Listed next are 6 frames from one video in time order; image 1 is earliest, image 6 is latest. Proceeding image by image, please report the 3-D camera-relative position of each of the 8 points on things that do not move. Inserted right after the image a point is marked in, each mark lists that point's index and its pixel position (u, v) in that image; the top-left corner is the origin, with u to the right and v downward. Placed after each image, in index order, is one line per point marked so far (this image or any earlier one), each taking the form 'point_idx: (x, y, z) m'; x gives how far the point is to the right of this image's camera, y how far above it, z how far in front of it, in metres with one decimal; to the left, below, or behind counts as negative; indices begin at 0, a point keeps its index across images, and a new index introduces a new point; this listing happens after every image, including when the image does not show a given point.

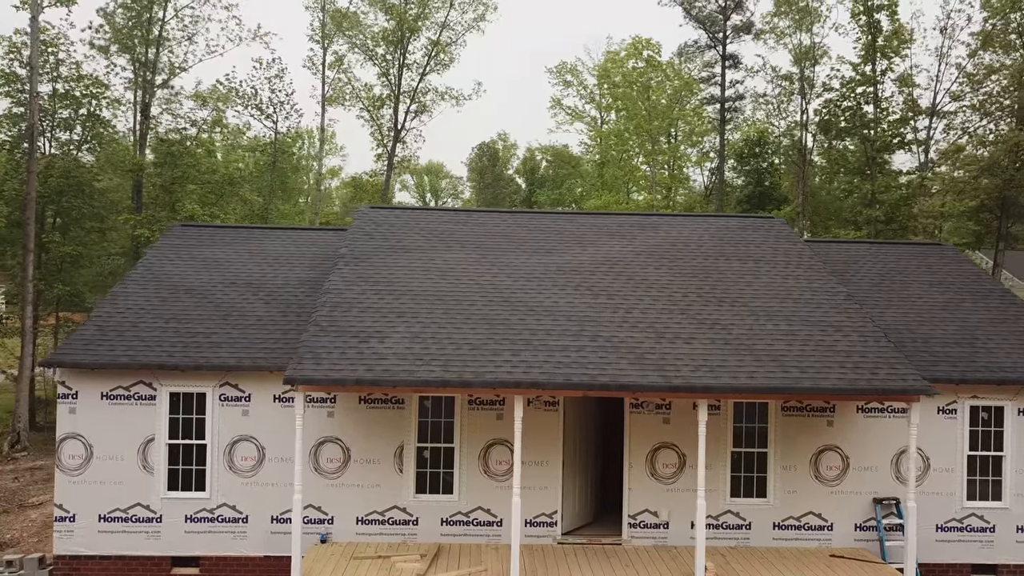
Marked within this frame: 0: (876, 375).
0: (+4.3, -1.0, +9.8) m
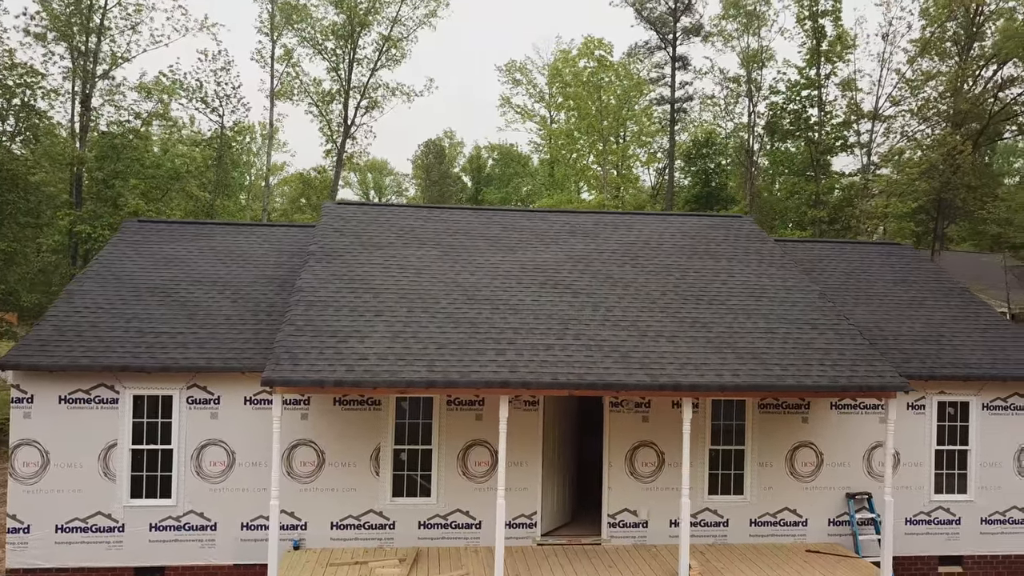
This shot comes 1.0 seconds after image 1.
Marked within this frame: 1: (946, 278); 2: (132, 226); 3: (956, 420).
0: (+4.1, -1.0, +9.9) m
1: (+7.6, +0.2, +14.3) m
2: (-6.5, +1.1, +14.0) m
3: (+6.3, -1.9, +11.7) m
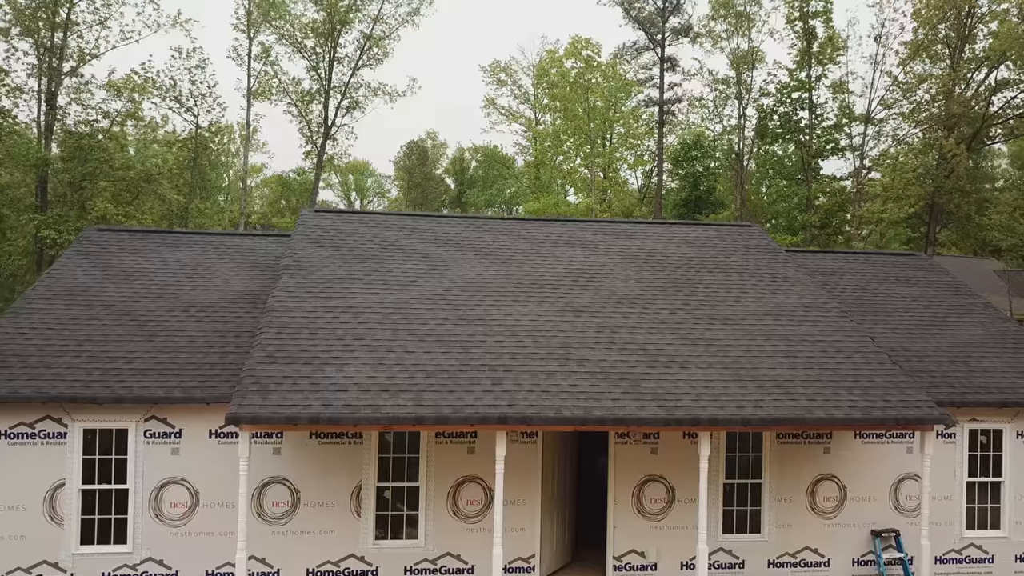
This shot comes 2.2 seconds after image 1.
0: (+4.1, -1.3, +8.9) m
1: (+7.5, 0.0, +13.4) m
2: (-6.6, +0.8, +12.8) m
3: (+6.3, -2.1, +10.8) m
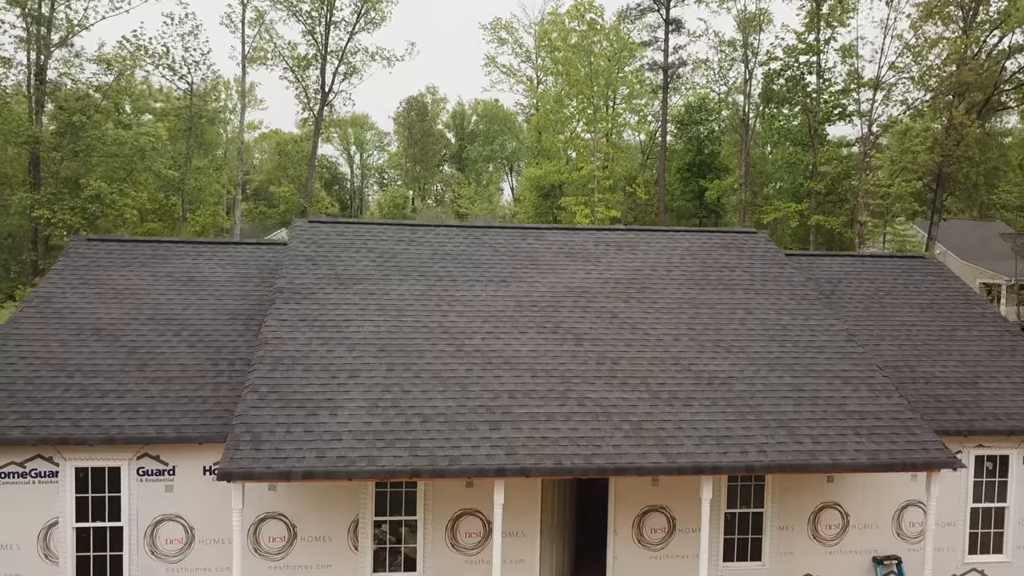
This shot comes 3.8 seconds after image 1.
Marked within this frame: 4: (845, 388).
0: (+4.1, -1.7, +8.8) m
1: (+7.4, -0.2, +13.2) m
2: (-6.6, +0.6, +12.5) m
3: (+6.2, -2.4, +10.6) m
4: (+3.9, -1.2, +9.7) m
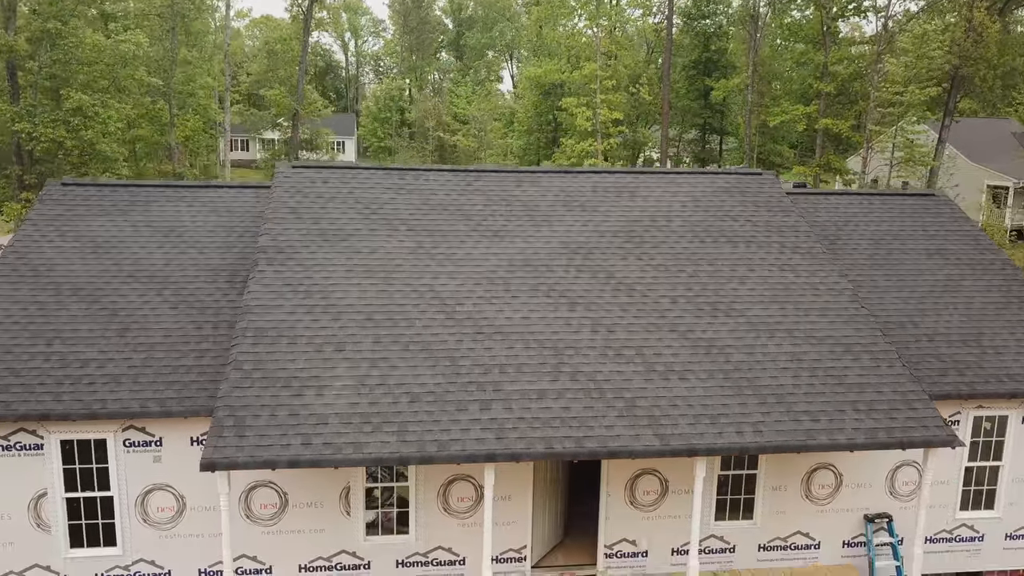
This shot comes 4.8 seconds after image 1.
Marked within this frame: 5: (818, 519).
0: (+4.0, -1.4, +8.6) m
1: (+7.4, +0.7, +12.7) m
2: (-6.7, +1.4, +11.9) m
3: (+6.2, -1.9, +10.5) m
4: (+3.8, -0.8, +9.4) m
5: (+3.9, -2.9, +10.4) m
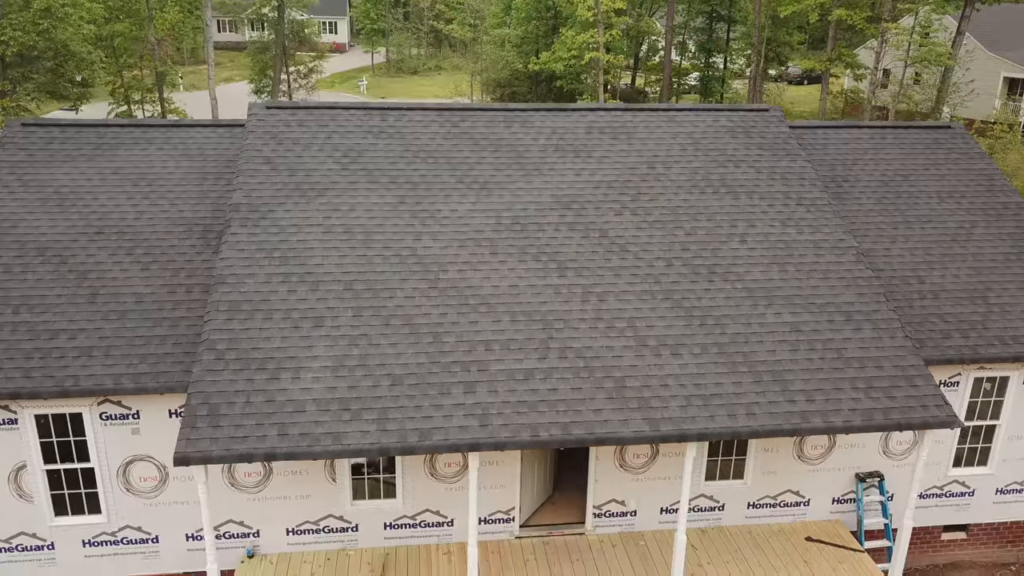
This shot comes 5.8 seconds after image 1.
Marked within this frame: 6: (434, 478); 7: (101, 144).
0: (+3.9, -1.2, +8.3) m
1: (+7.2, +1.5, +12.1) m
2: (-6.8, +2.1, +11.2) m
3: (+6.0, -1.3, +10.3) m
4: (+3.7, -0.4, +9.0) m
5: (+3.7, -2.4, +10.3) m
6: (-0.9, -2.3, +9.7) m
7: (-5.7, +2.0, +11.3) m
